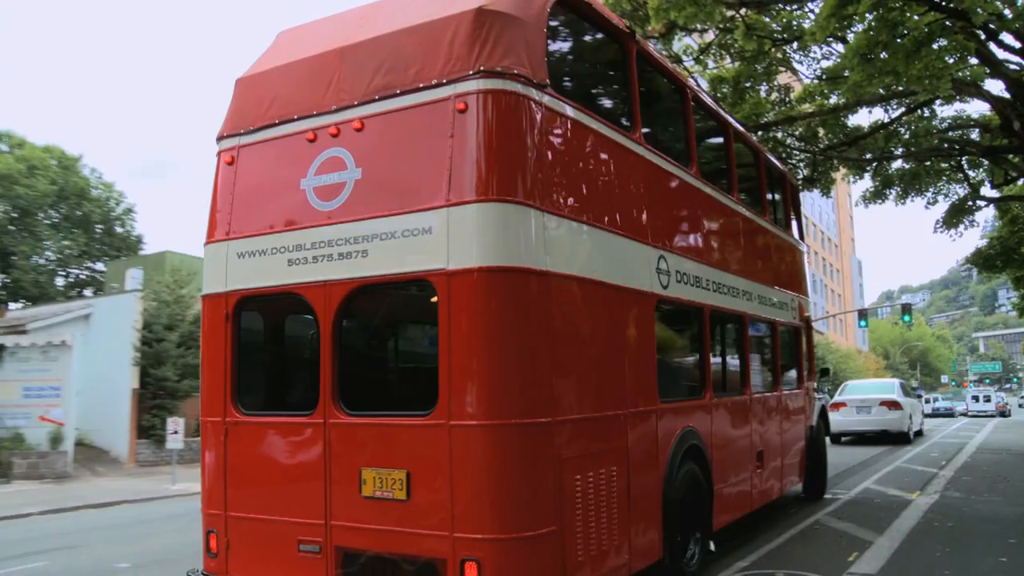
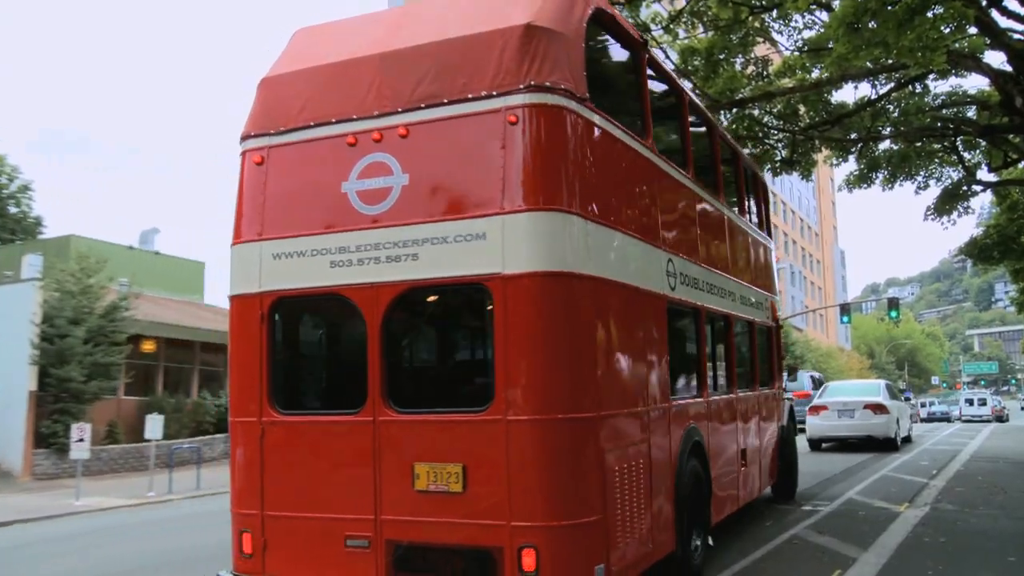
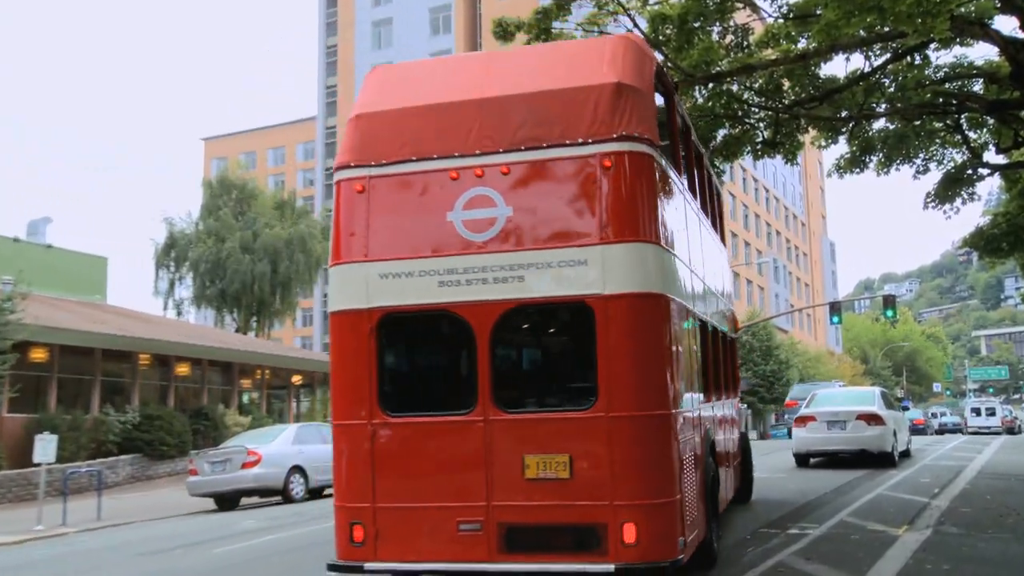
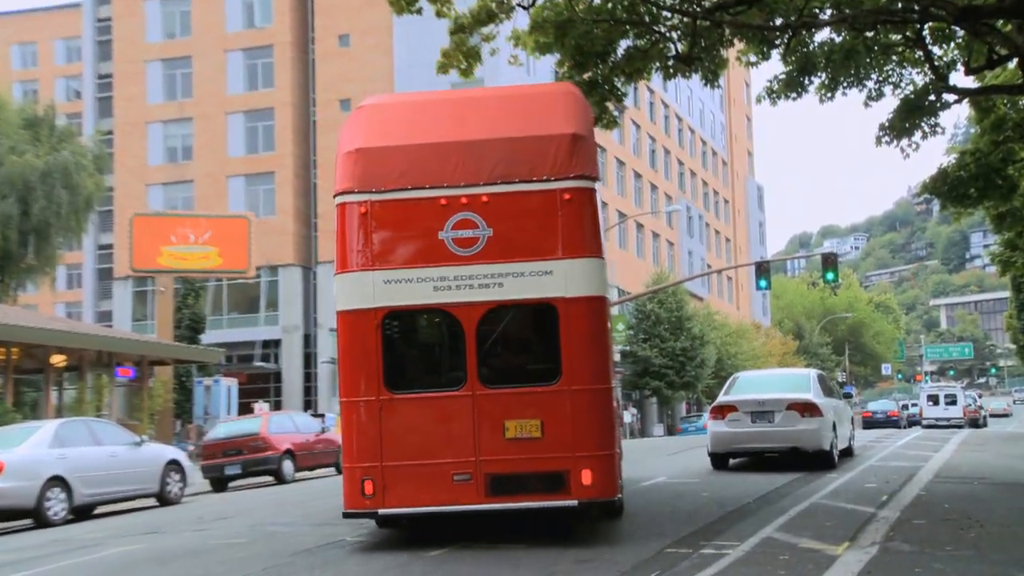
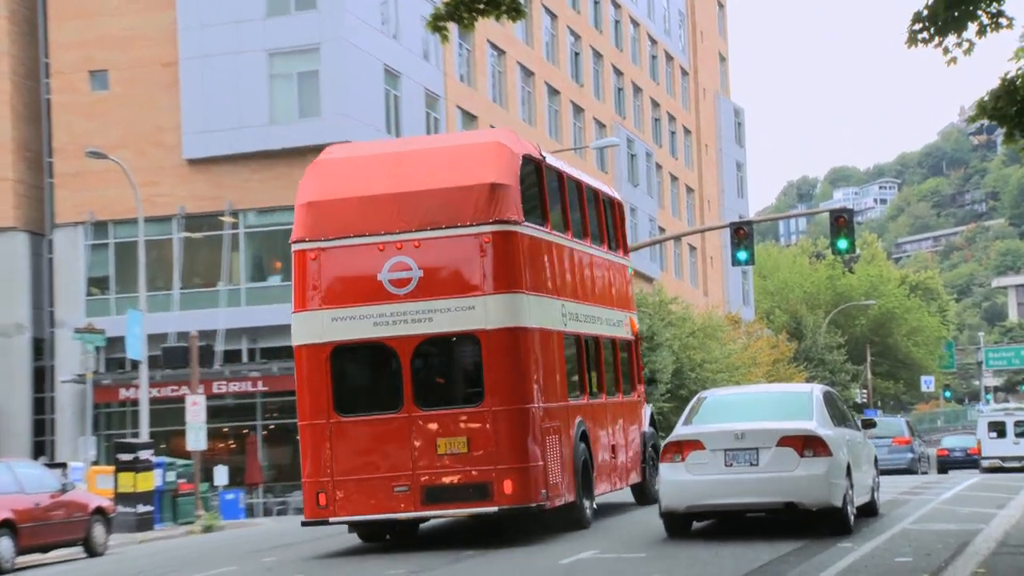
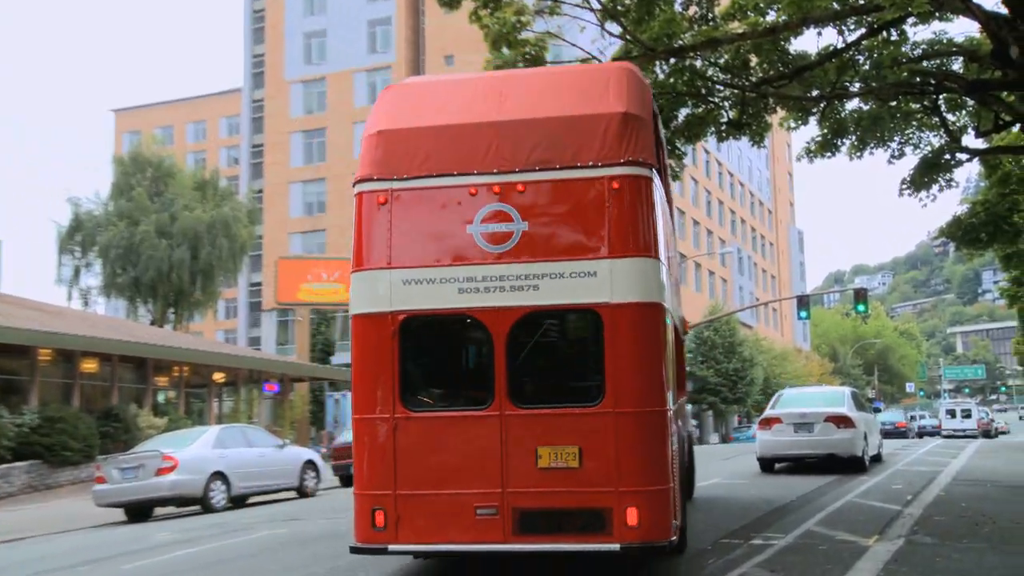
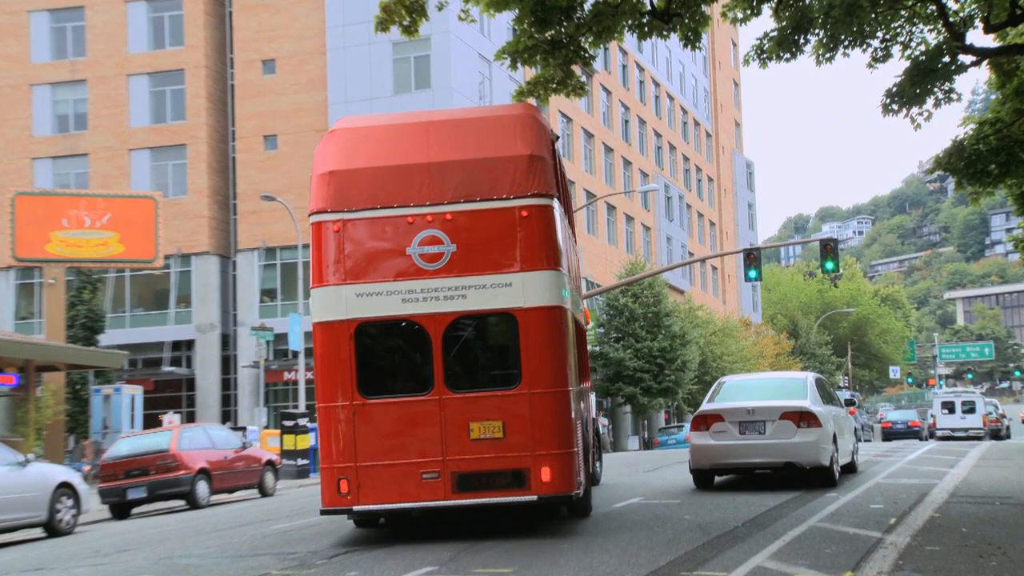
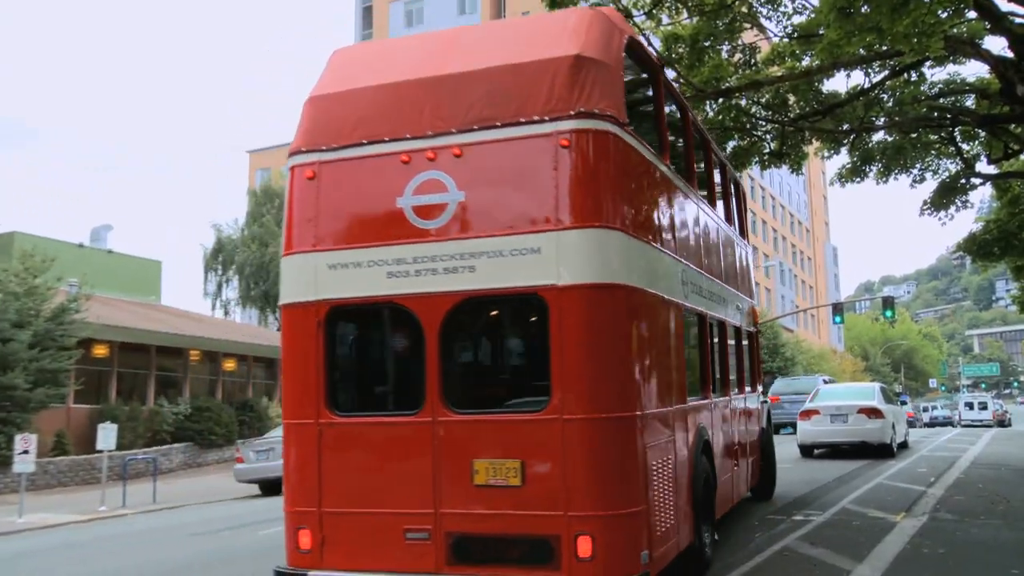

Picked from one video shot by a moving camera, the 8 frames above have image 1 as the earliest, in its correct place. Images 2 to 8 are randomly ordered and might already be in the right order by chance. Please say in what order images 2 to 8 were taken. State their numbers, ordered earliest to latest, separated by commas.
2, 8, 3, 6, 4, 7, 5
